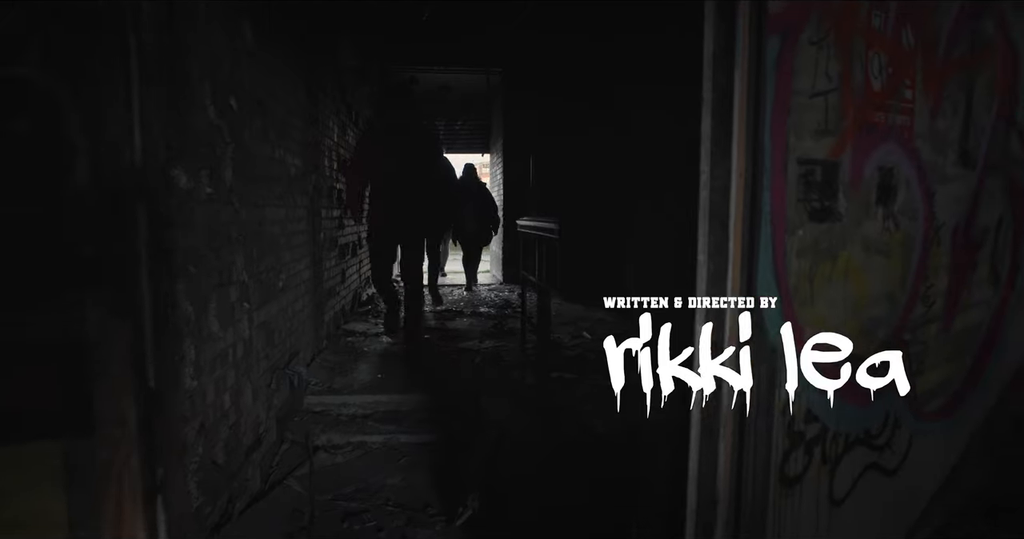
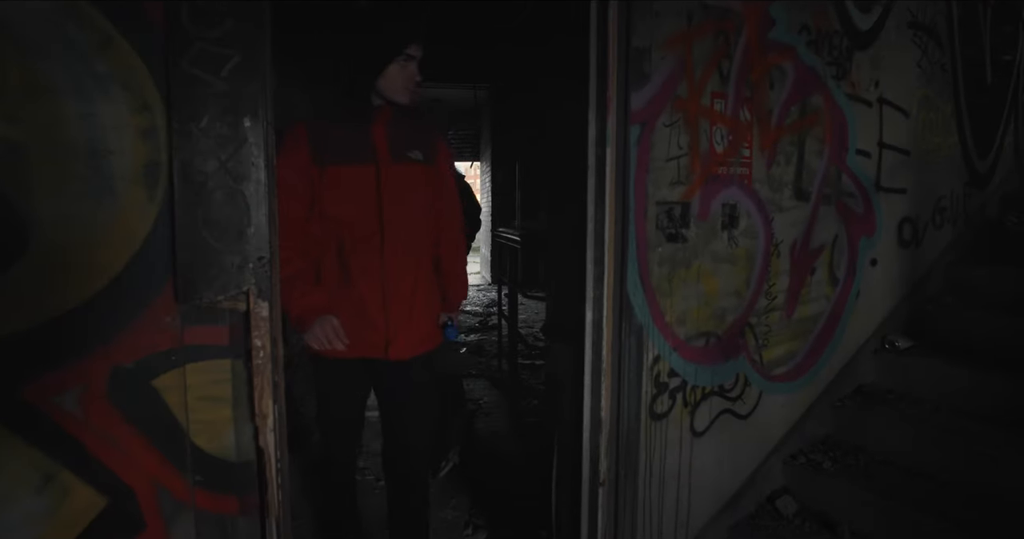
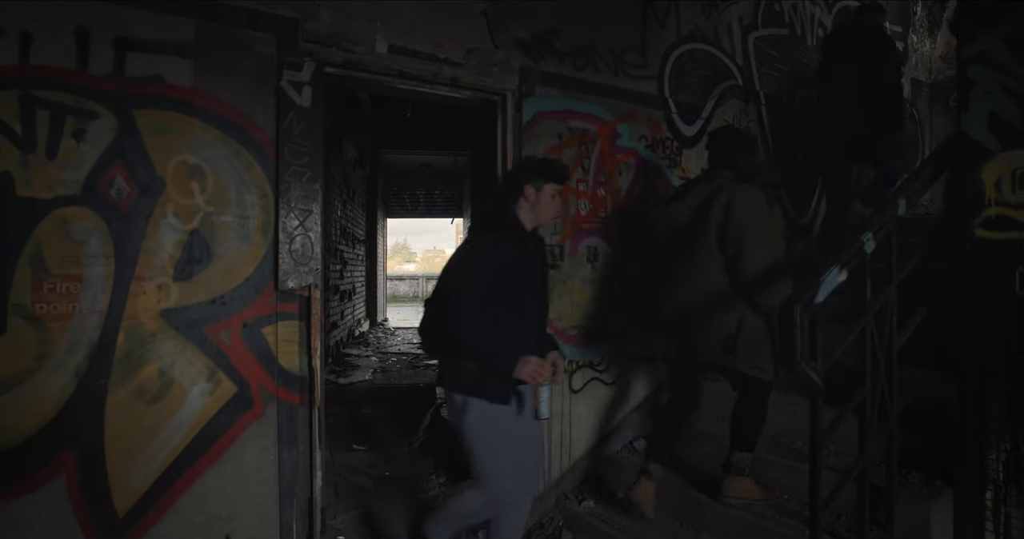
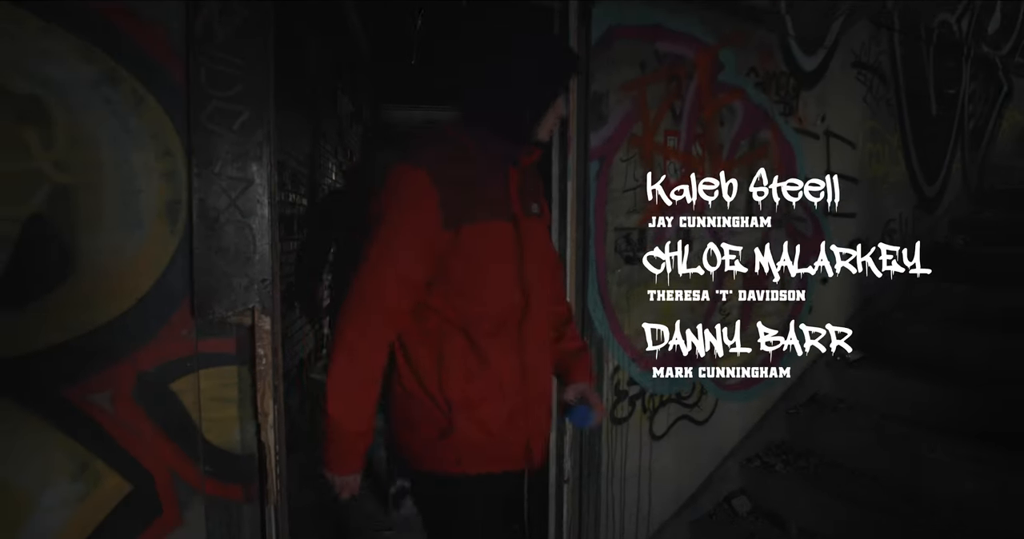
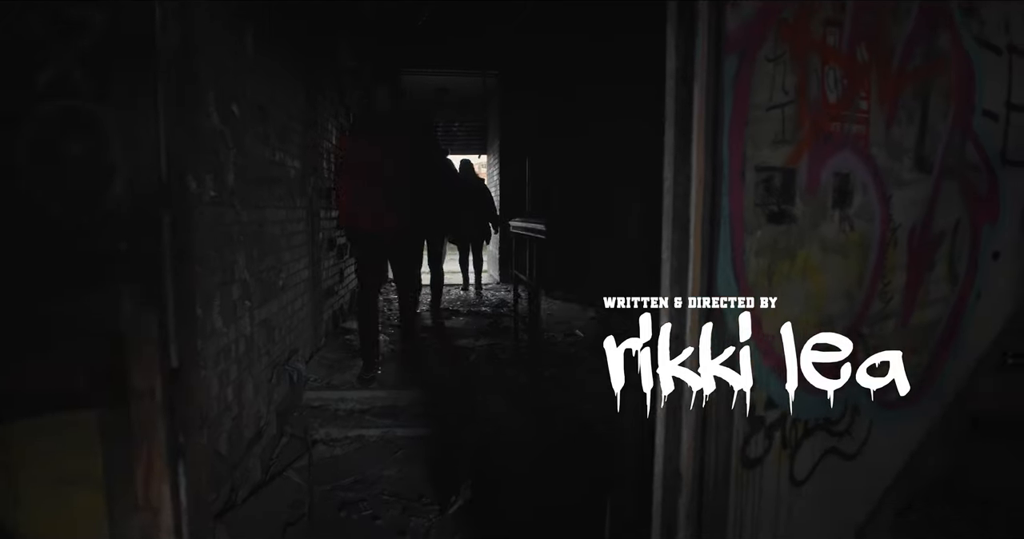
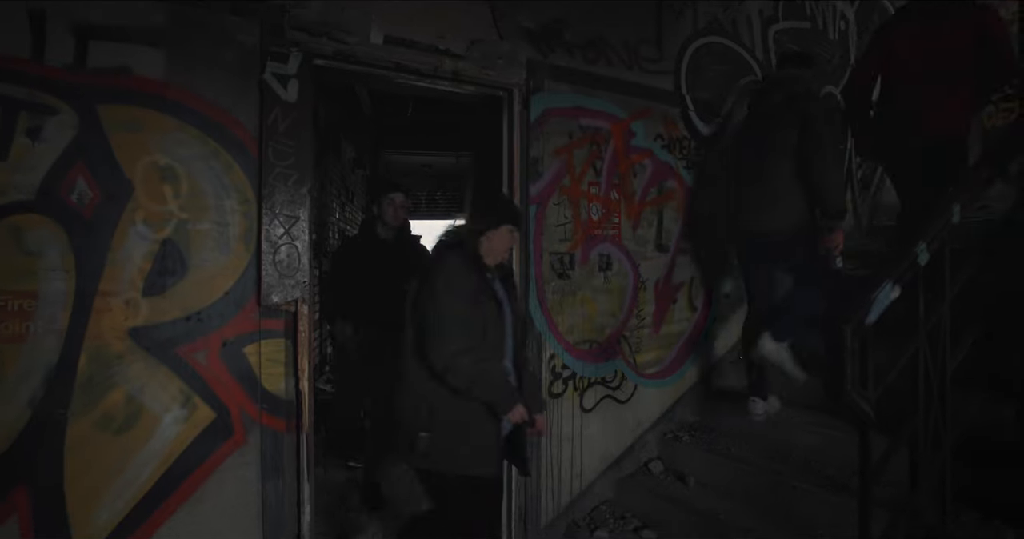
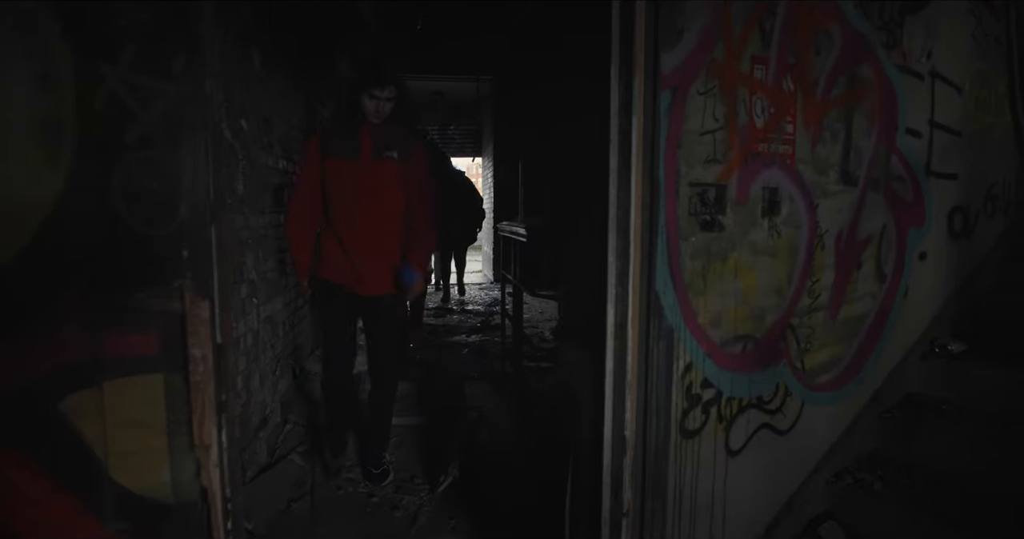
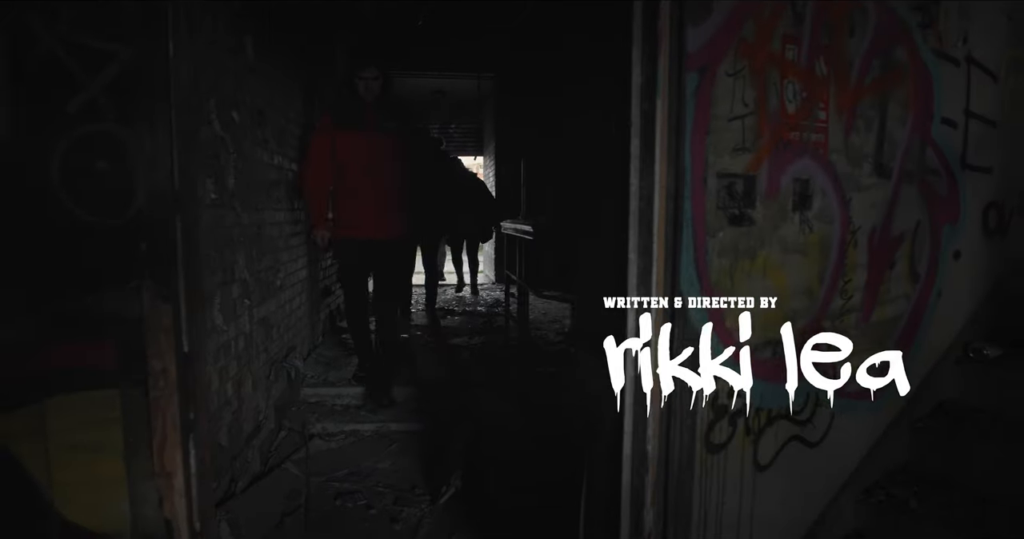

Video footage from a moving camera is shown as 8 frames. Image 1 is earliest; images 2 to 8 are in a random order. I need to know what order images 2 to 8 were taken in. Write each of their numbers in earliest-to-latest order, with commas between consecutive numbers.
5, 8, 7, 2, 4, 6, 3
